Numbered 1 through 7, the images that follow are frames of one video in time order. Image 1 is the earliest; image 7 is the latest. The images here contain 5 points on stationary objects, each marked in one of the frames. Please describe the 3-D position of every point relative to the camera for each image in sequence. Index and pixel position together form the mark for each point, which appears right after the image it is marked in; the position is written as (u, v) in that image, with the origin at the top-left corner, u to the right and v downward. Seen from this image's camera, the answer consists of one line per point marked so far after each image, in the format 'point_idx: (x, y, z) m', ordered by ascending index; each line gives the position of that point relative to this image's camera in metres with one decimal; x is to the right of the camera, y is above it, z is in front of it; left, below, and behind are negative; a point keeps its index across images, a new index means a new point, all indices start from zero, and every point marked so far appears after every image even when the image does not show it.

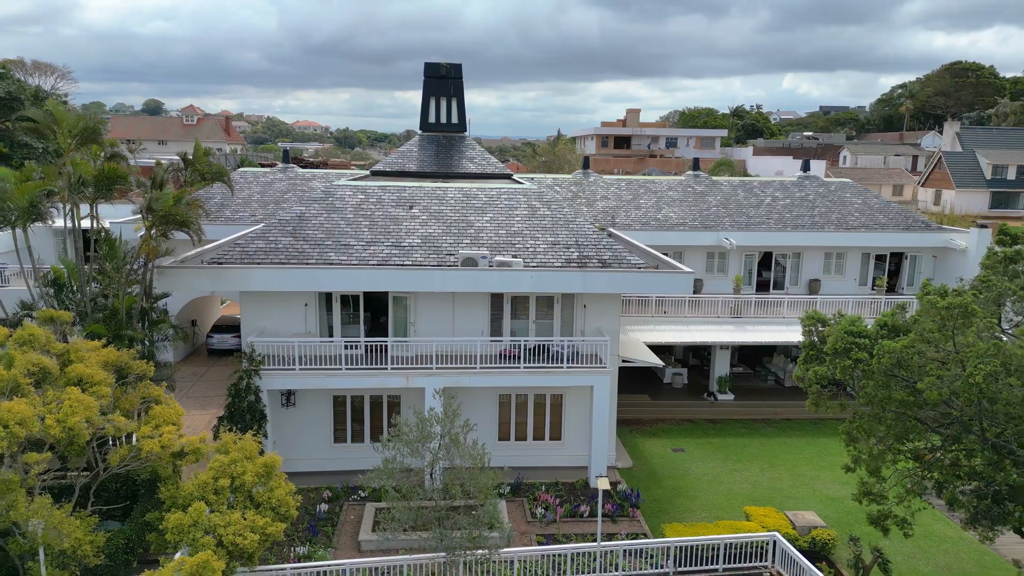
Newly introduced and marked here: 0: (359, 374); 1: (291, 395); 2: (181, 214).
0: (-1.9, -1.1, +16.6) m
1: (-2.8, -1.4, +17.1) m
2: (-3.9, +0.9, +16.1) m
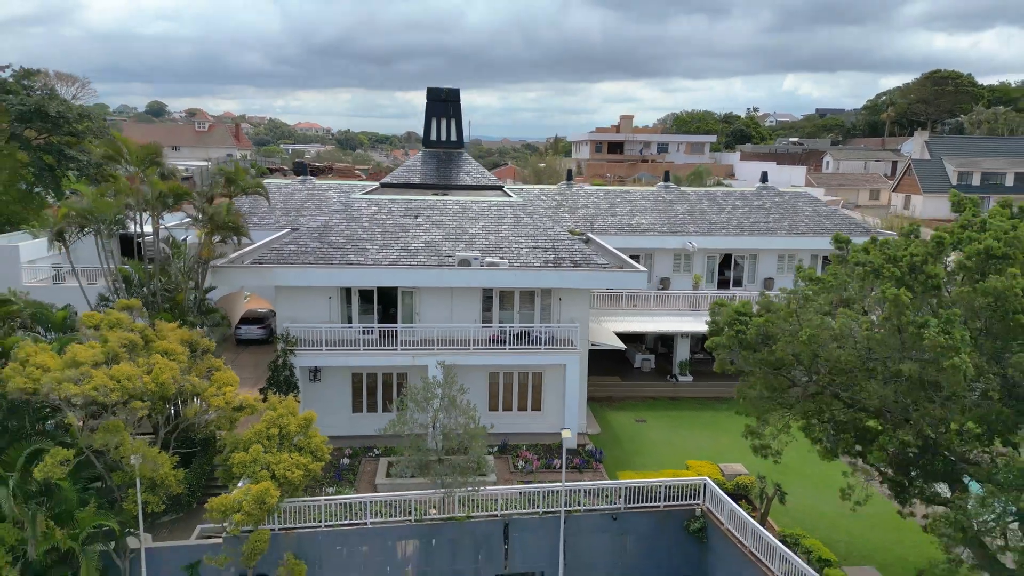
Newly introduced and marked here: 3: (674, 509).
0: (-2.1, -1.0, +20.2) m
1: (-3.0, -1.3, +20.8) m
2: (-4.1, +1.0, +19.8) m
3: (+2.1, -2.9, +17.6) m
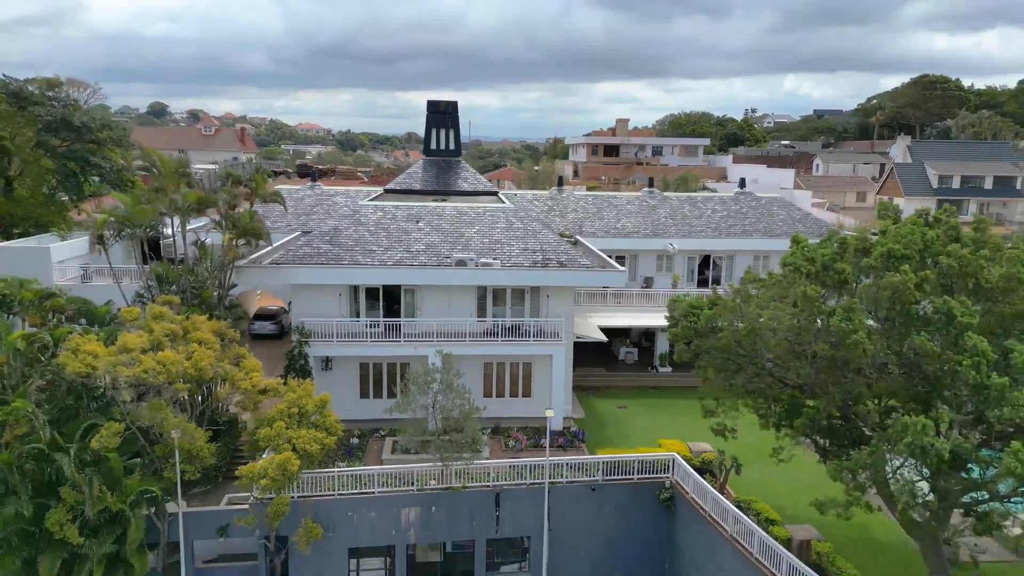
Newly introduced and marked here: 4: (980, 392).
0: (-2.2, -1.0, +22.5) m
1: (-3.2, -1.2, +23.1) m
2: (-4.3, +1.0, +22.1) m
3: (+2.0, -2.9, +19.9) m
4: (+4.3, -1.0, +12.1) m
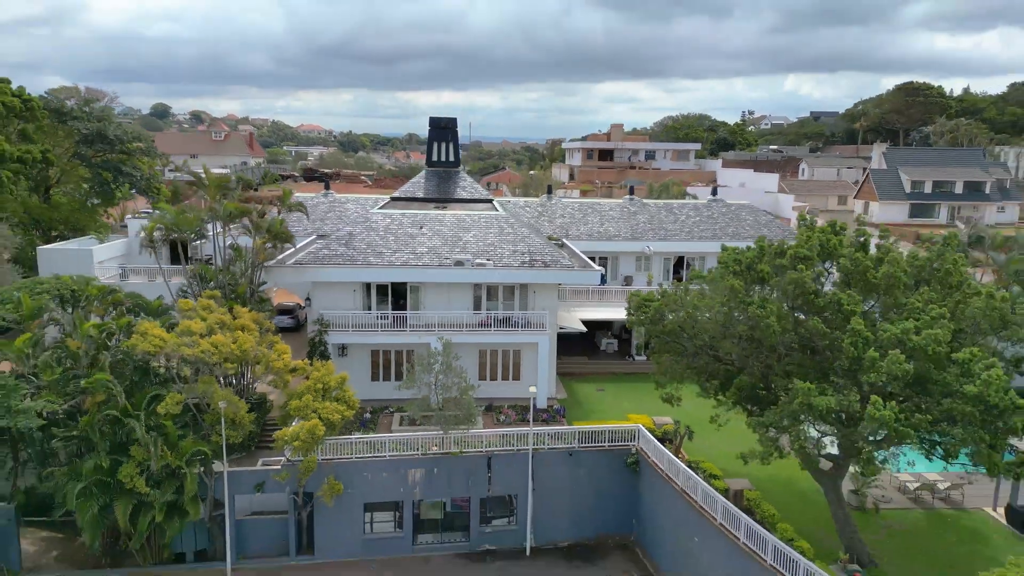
0: (-2.4, -0.9, +26.1) m
1: (-3.3, -1.2, +26.7) m
2: (-4.5, +1.1, +25.7) m
3: (+1.8, -2.8, +23.4) m
4: (+4.1, -0.9, +15.6) m
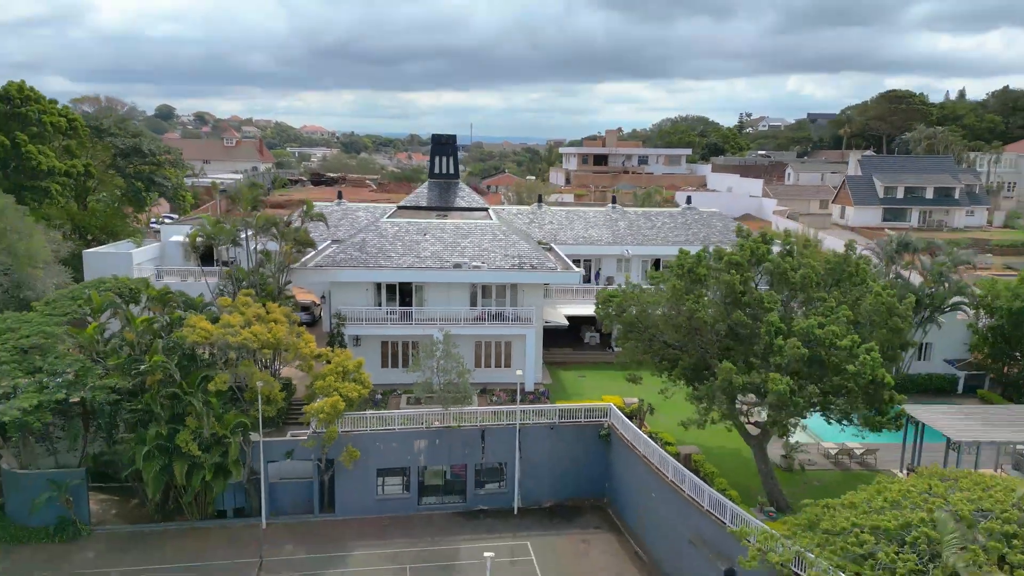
0: (-2.6, -0.9, +30.2) m
1: (-3.5, -1.2, +30.8) m
2: (-4.7, +1.1, +29.8) m
3: (+1.6, -2.8, +27.5) m
4: (+3.9, -0.9, +19.7) m
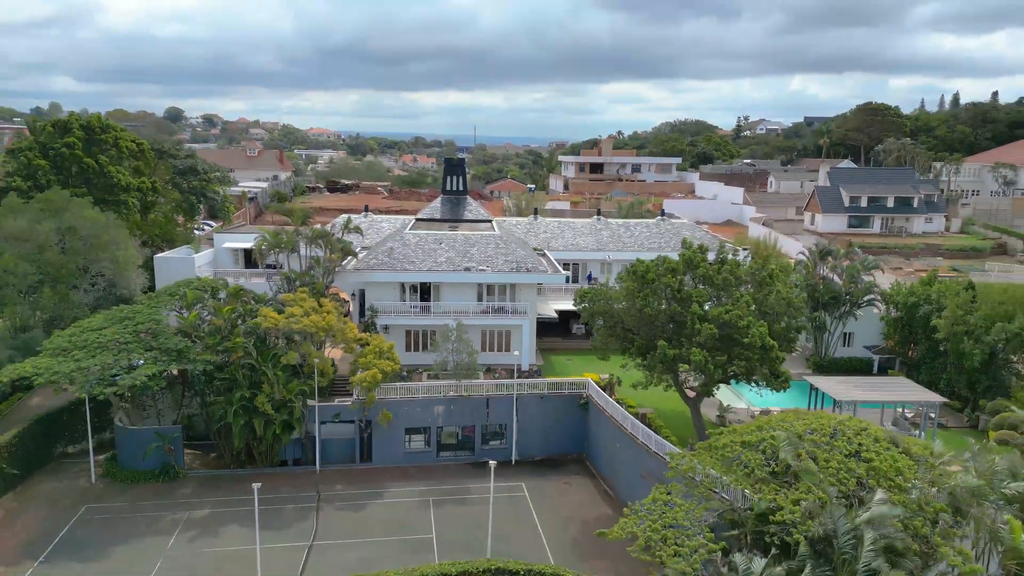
0: (-2.6, -0.9, +37.6) m
1: (-3.6, -1.1, +38.2) m
2: (-4.7, +1.1, +37.2) m
3: (+1.6, -2.8, +34.9) m
4: (+3.8, -0.9, +27.1) m
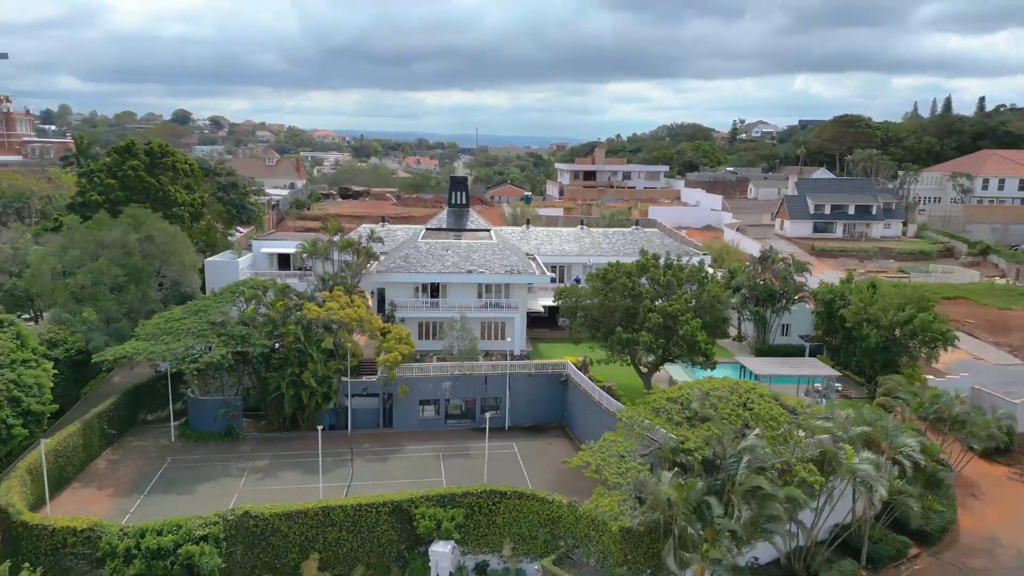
0: (-2.8, -0.8, +45.8) m
1: (-3.8, -1.1, +46.4) m
2: (-4.9, +1.2, +45.4) m
3: (+1.4, -2.7, +43.1) m
4: (+3.6, -0.8, +35.3) m
